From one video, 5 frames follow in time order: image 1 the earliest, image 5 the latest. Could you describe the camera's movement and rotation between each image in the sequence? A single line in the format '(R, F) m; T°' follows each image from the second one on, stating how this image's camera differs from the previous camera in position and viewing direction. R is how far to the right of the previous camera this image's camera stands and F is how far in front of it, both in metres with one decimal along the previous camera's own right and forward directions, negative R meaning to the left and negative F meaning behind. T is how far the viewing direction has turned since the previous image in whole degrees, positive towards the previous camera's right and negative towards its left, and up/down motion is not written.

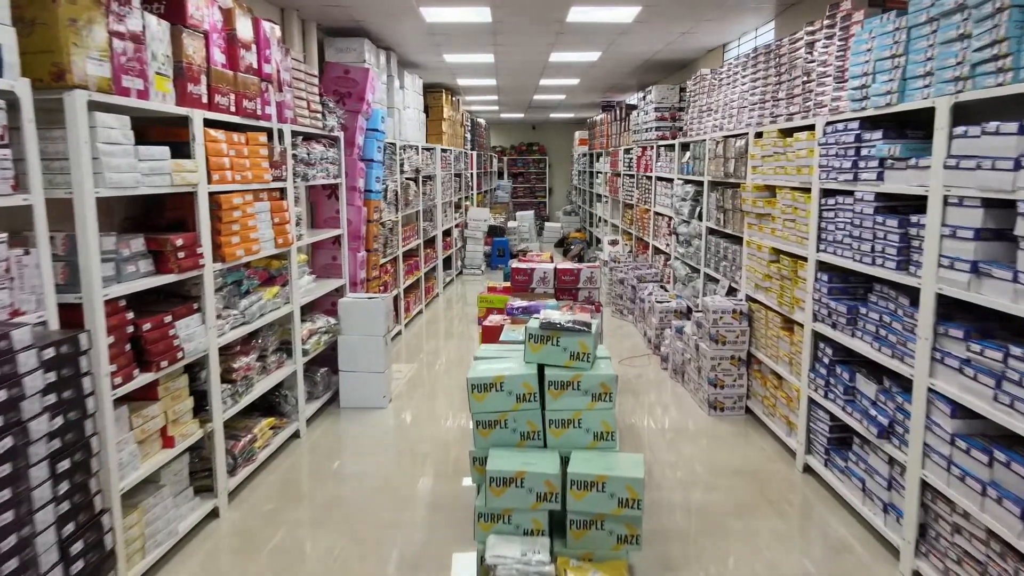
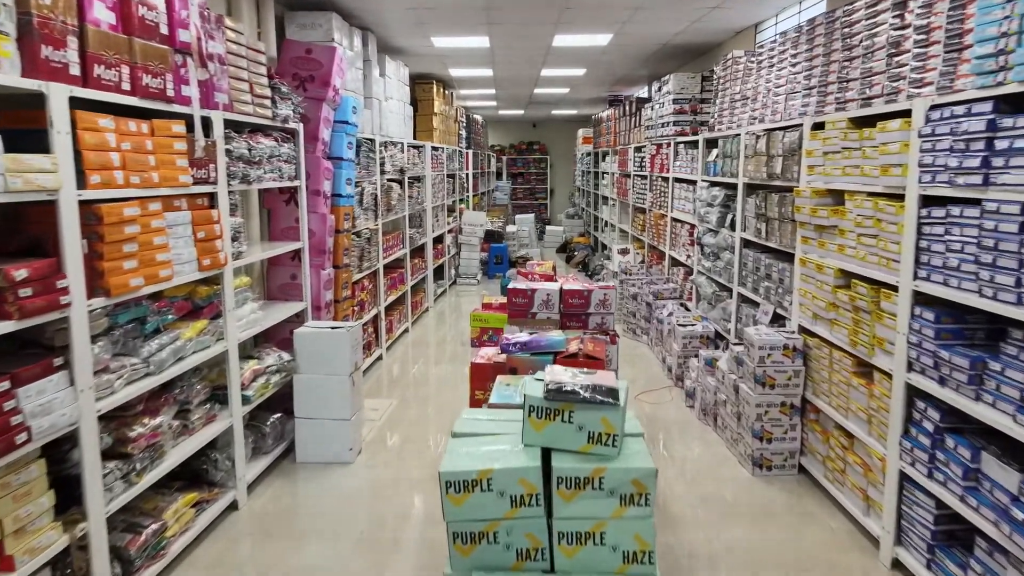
(0.0, +0.9) m; 0°
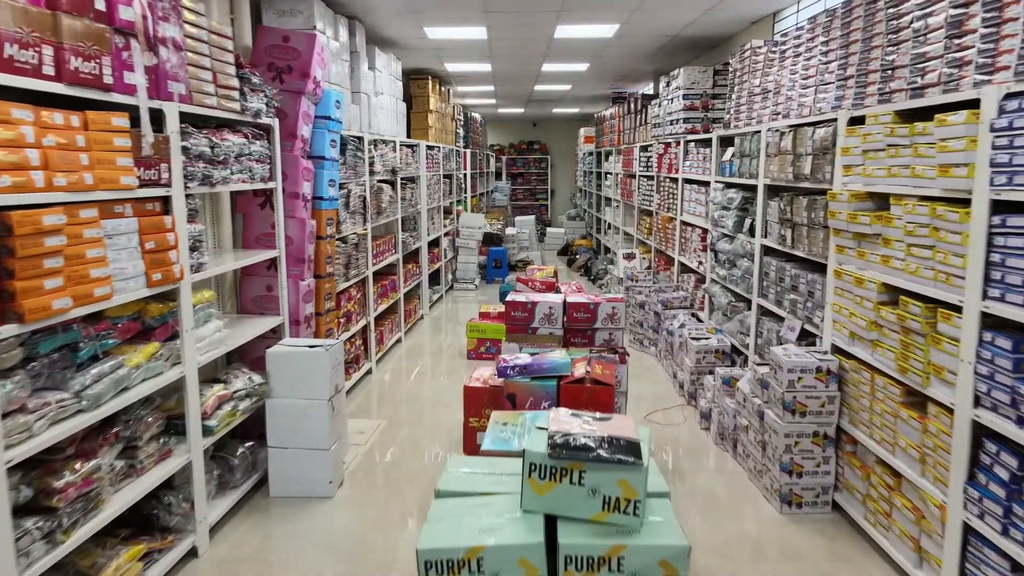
(0.0, +0.4) m; 0°
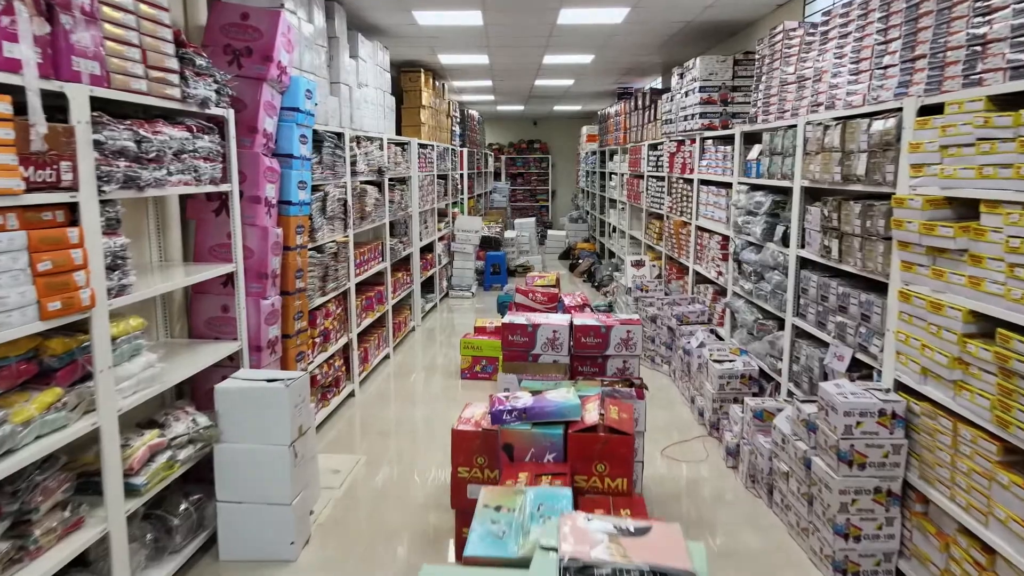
(0.0, +0.5) m; 0°
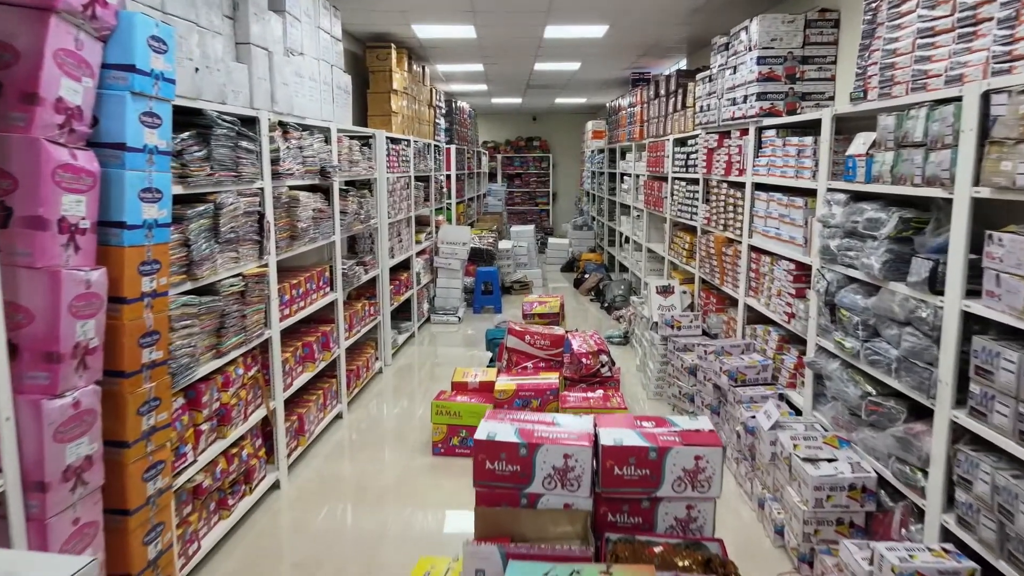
(0.0, +1.4) m; 0°
